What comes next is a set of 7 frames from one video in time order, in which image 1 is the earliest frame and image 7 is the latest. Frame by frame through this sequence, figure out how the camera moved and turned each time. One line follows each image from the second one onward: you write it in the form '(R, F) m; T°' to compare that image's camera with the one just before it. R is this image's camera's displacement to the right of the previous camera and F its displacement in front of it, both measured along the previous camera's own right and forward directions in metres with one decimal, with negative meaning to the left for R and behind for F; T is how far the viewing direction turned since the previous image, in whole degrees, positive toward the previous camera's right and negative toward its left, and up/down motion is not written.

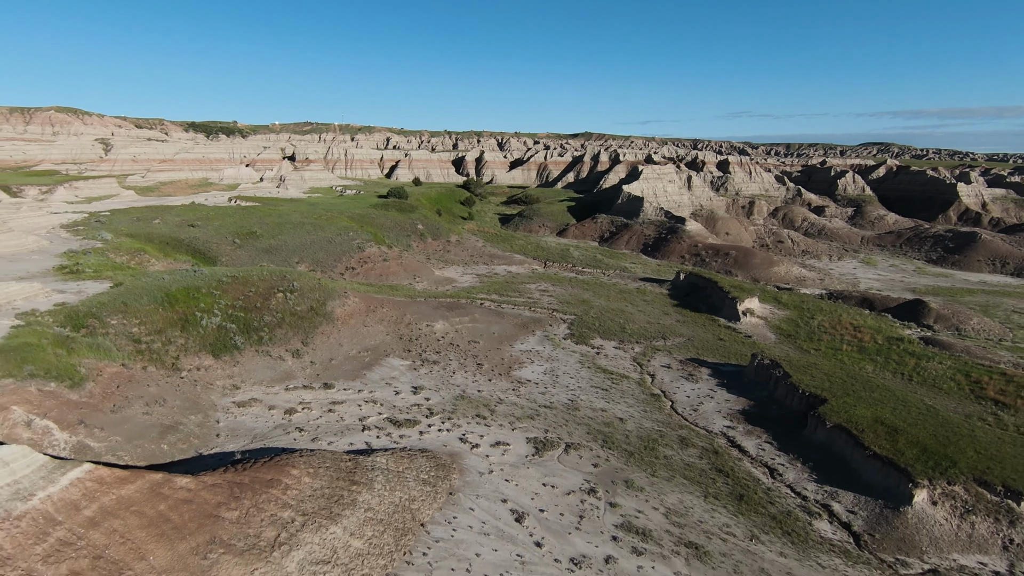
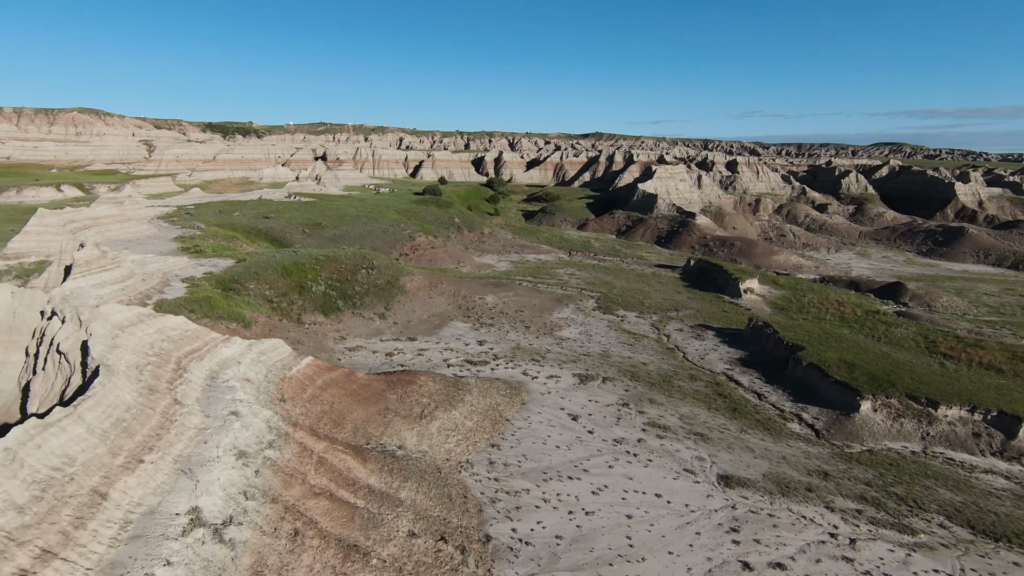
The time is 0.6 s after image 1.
(-1.6, -5.4) m; -1°
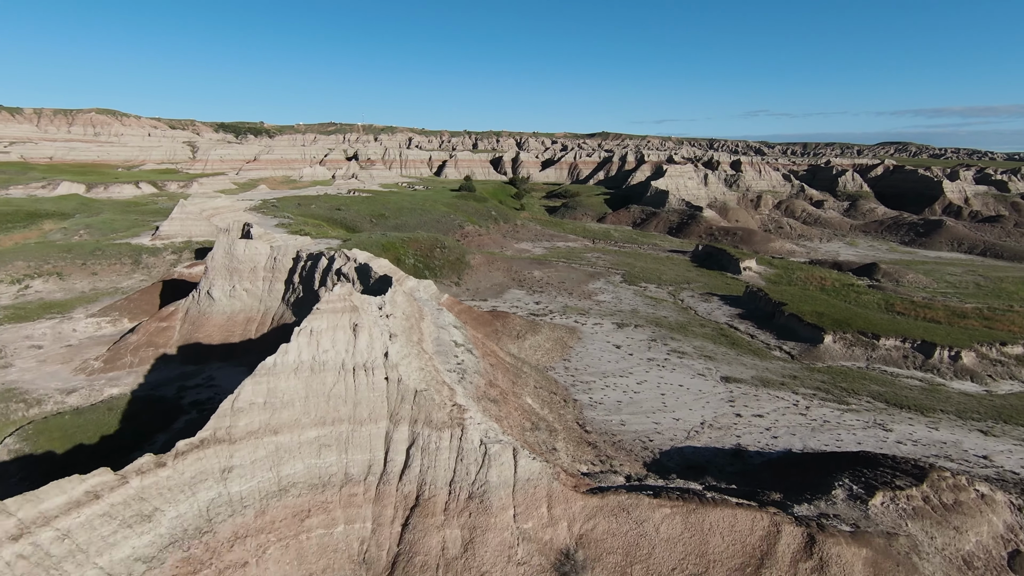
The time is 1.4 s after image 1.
(-2.6, -7.4) m; 0°
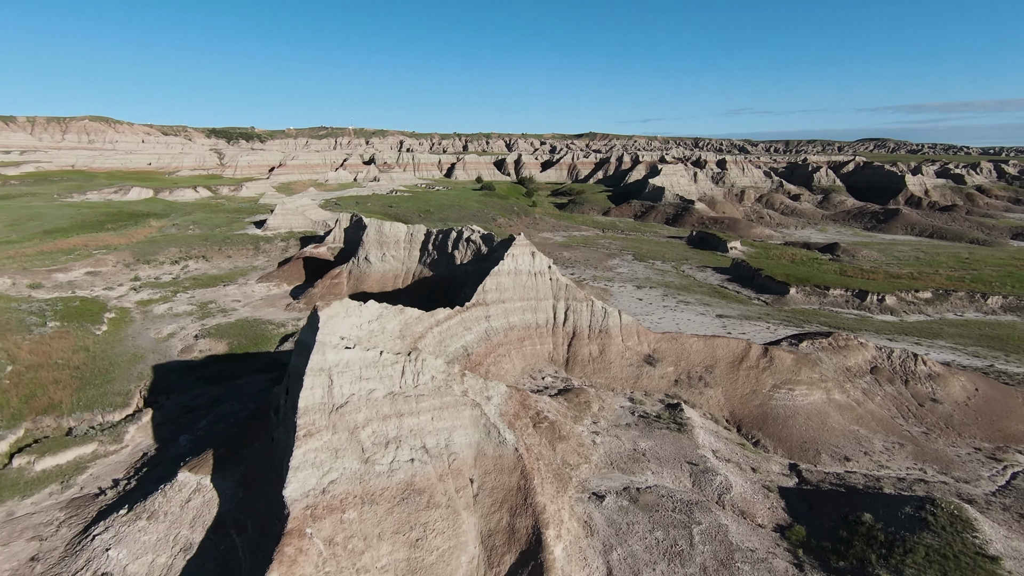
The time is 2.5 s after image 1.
(-3.8, -9.3) m; +1°
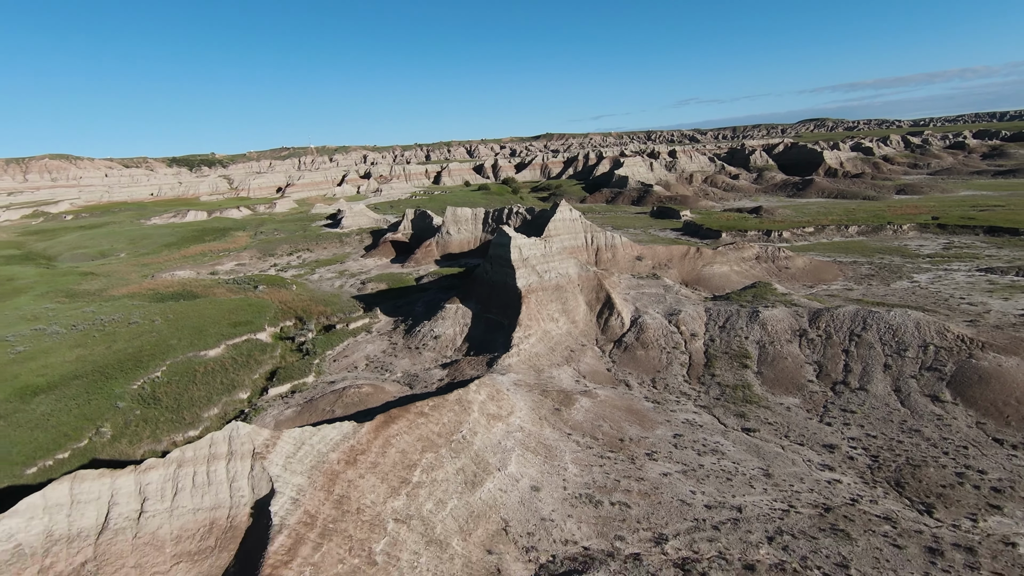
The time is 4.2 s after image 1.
(-5.3, -15.9) m; +3°
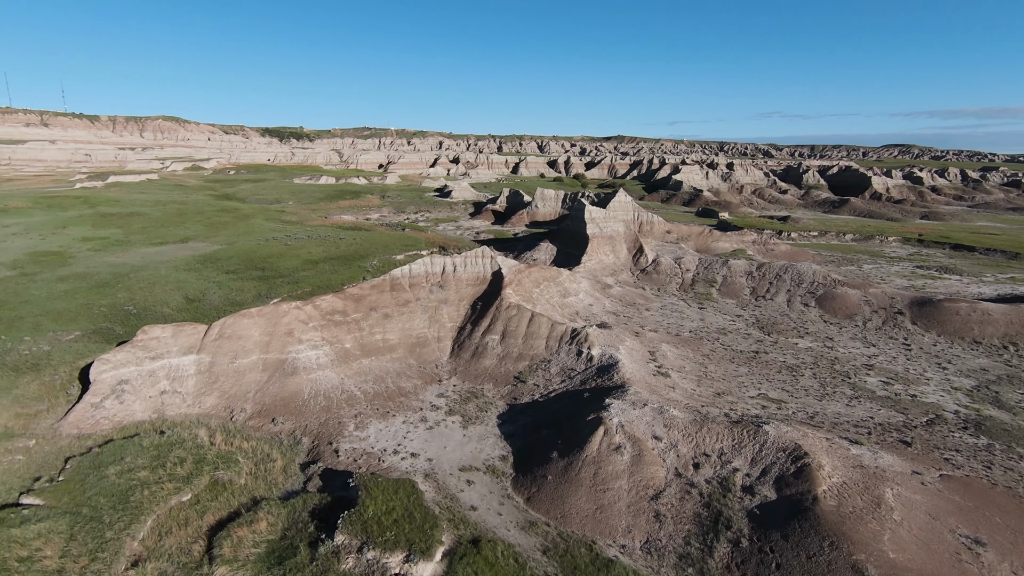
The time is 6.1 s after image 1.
(-0.9, -17.5) m; -5°
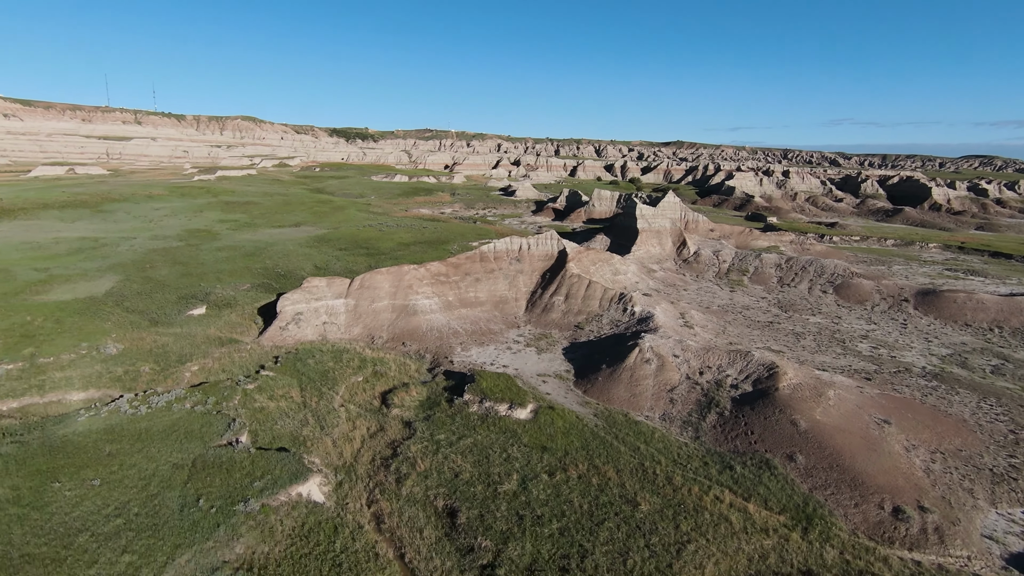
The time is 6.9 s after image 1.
(-0.6, -7.5) m; -5°
